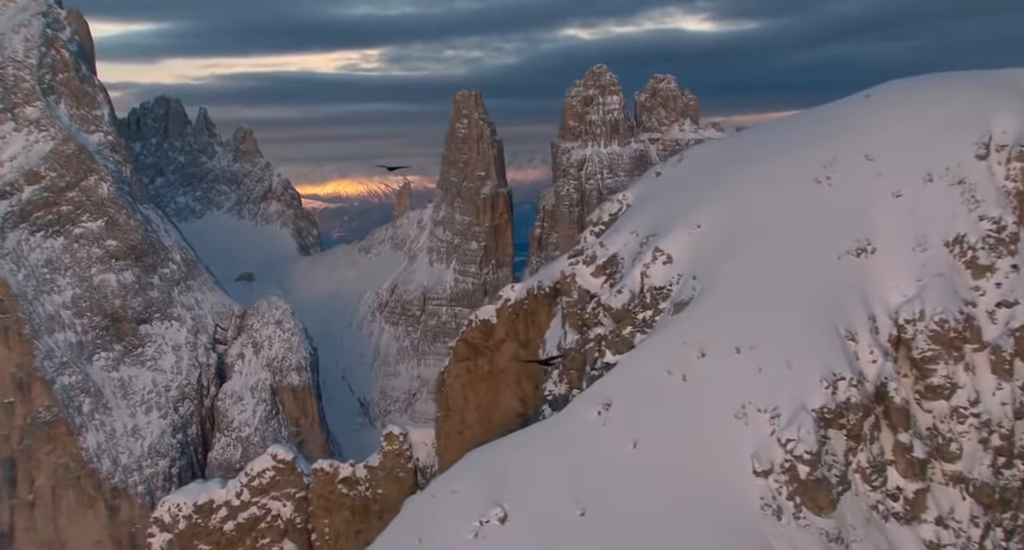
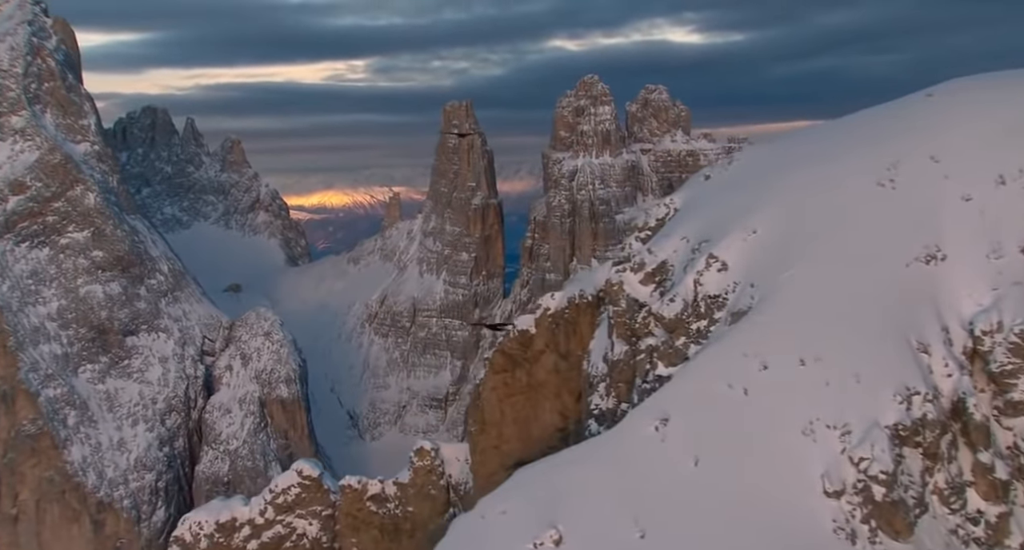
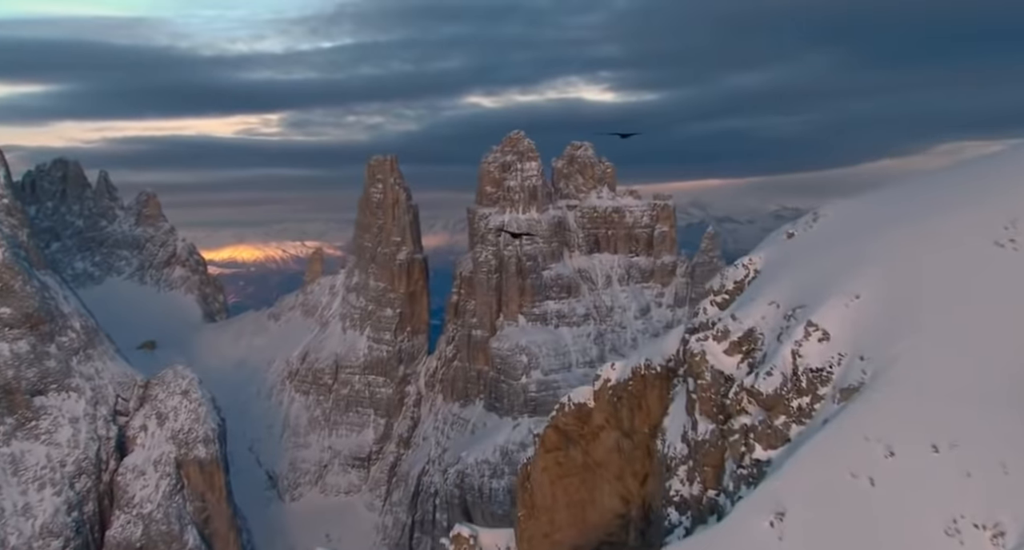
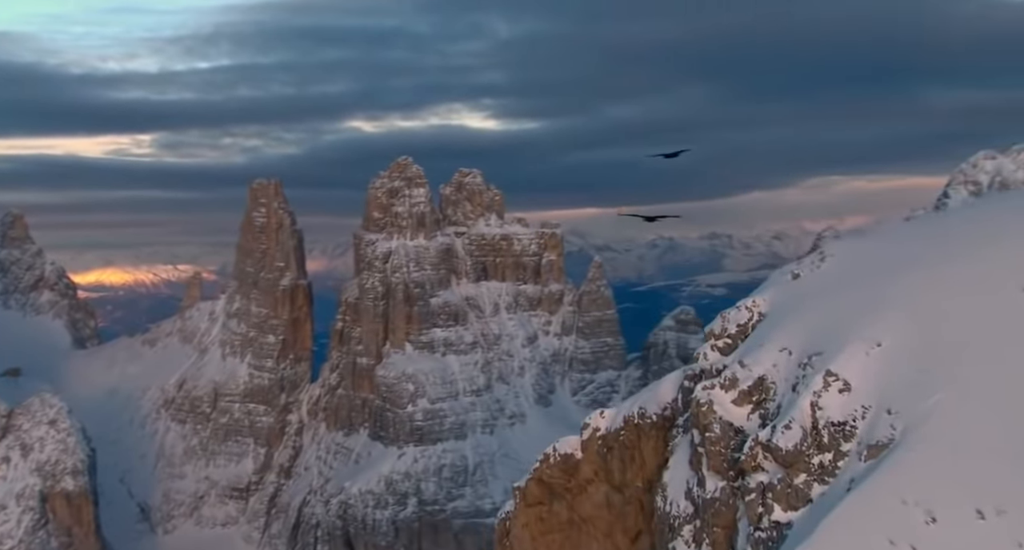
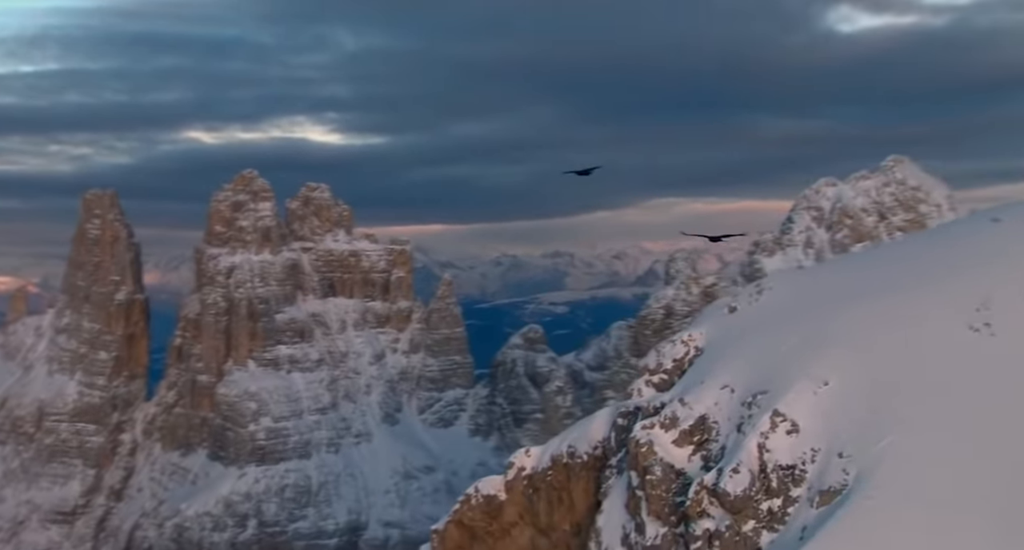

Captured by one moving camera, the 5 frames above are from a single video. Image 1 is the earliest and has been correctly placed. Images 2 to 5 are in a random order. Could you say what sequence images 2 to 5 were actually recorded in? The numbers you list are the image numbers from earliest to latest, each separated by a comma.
2, 3, 4, 5
